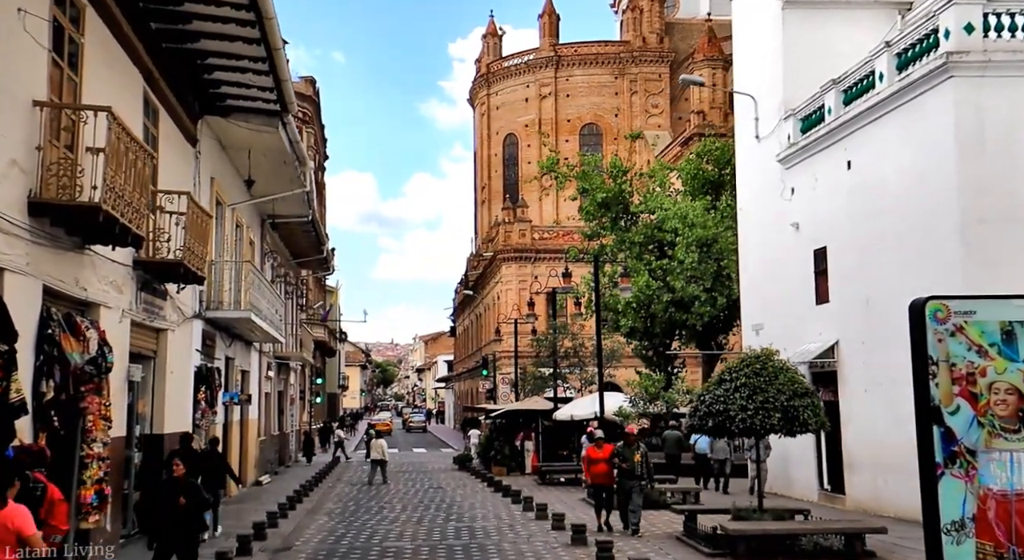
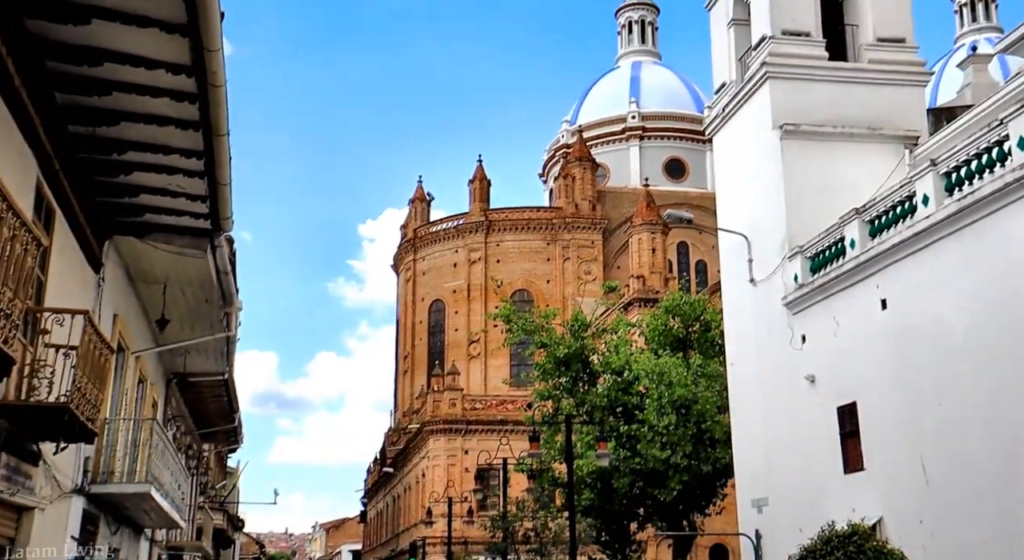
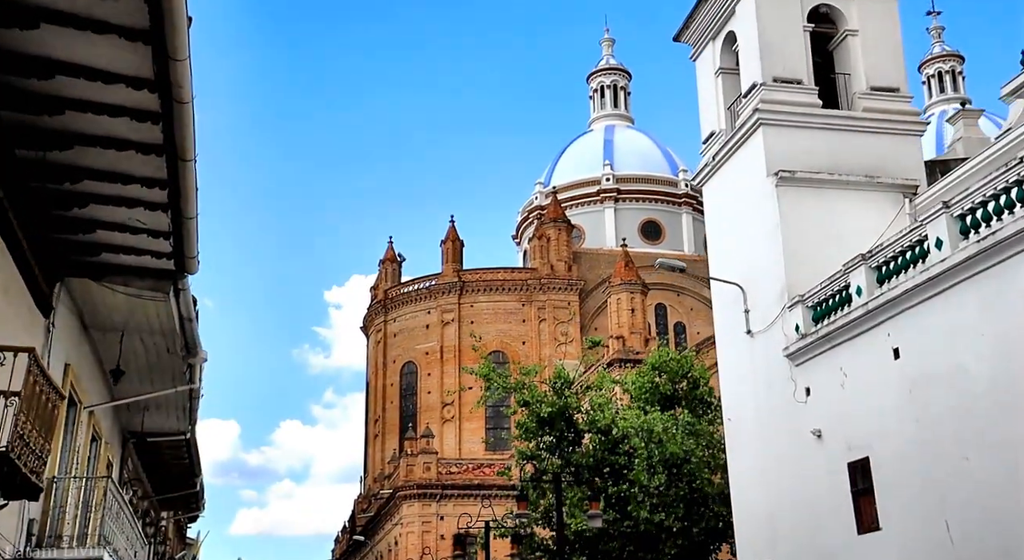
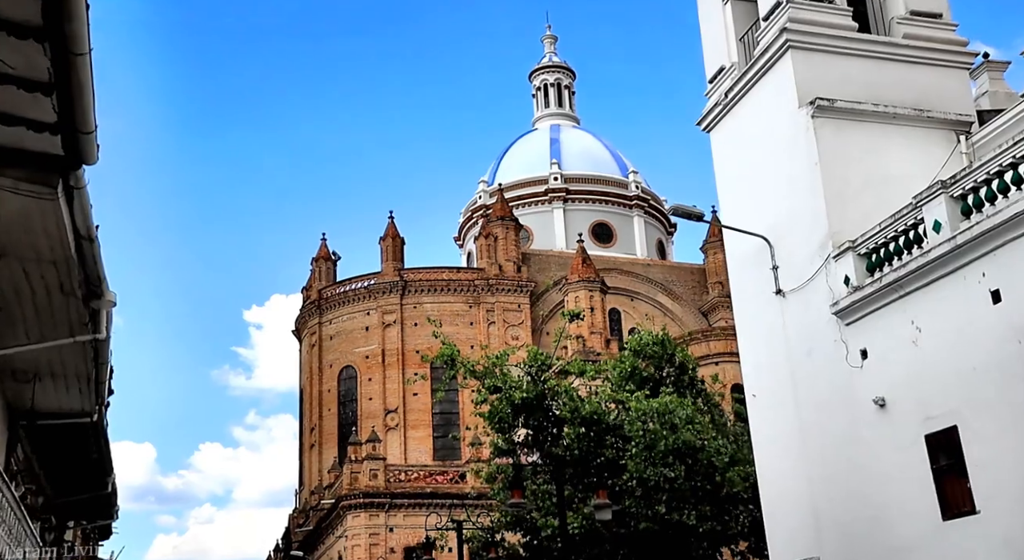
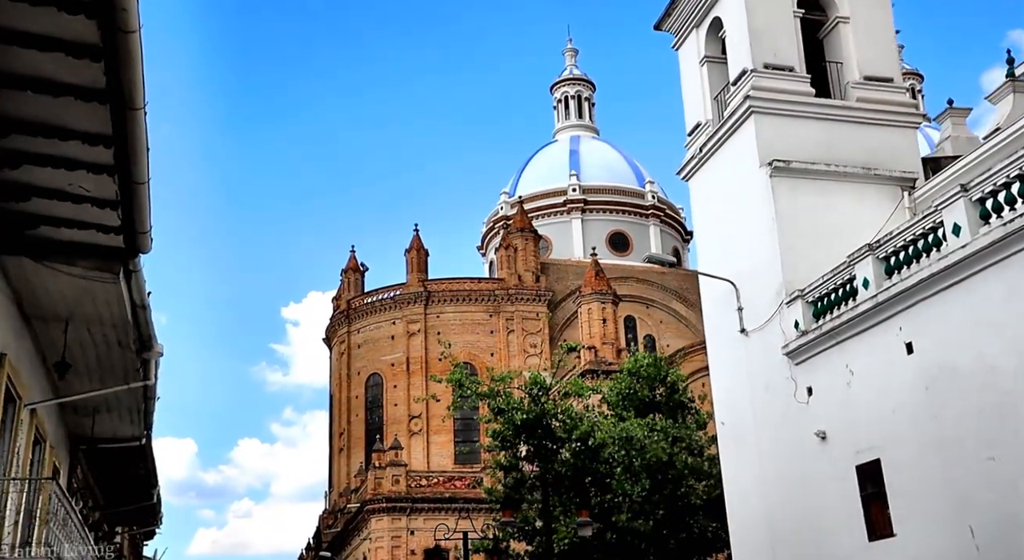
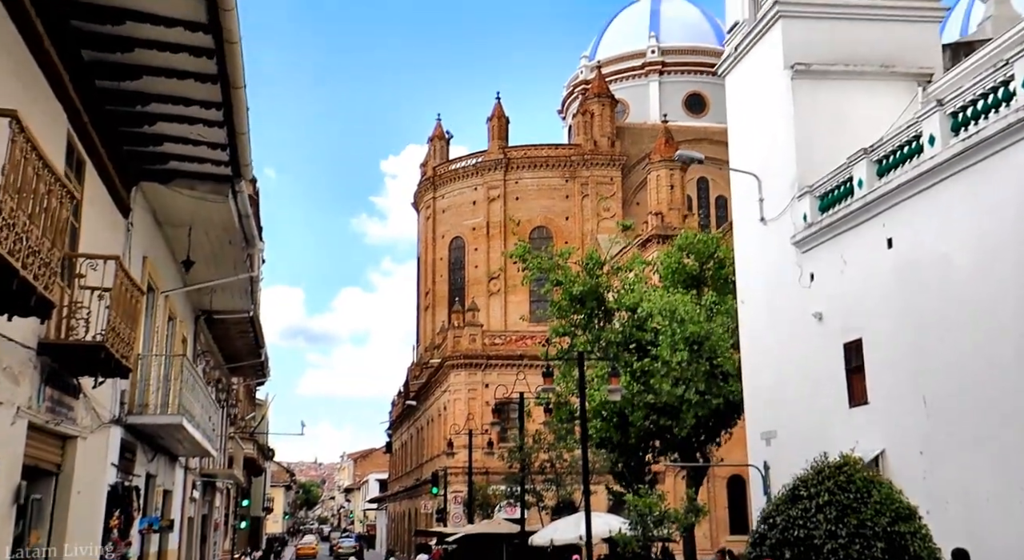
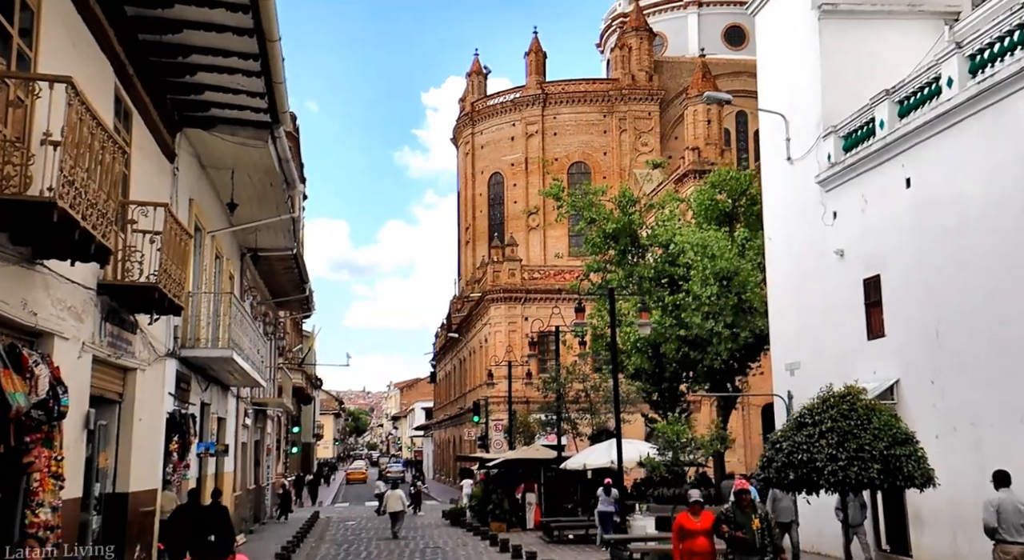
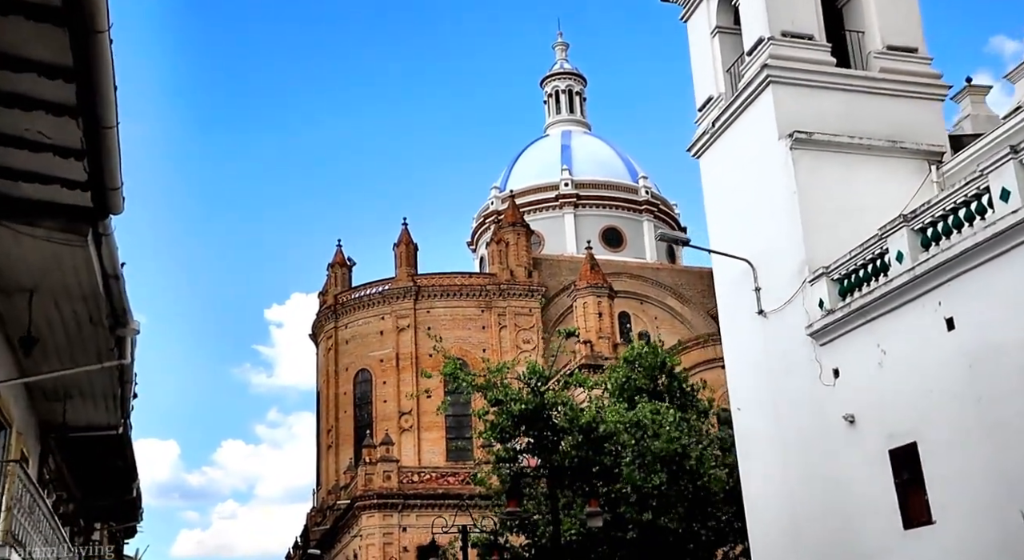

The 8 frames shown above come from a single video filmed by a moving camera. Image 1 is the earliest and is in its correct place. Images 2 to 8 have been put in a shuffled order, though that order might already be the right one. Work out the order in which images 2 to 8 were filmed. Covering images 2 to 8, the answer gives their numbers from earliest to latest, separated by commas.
7, 6, 2, 3, 5, 8, 4
